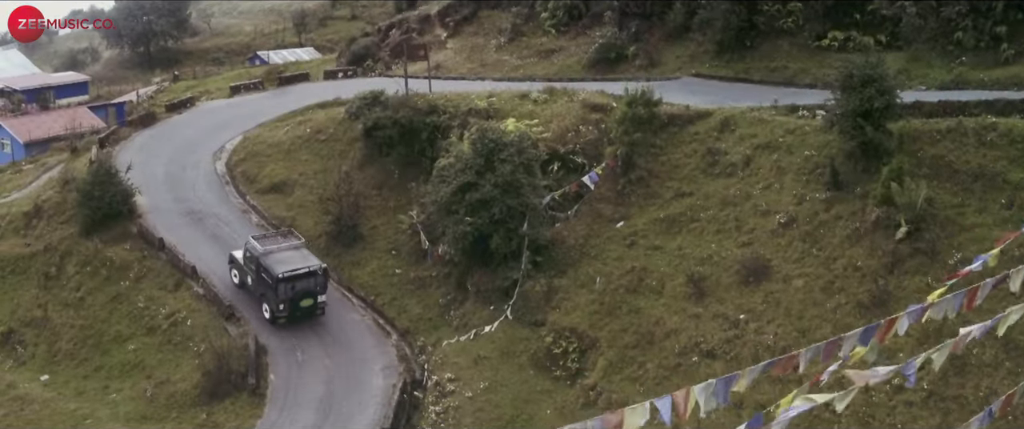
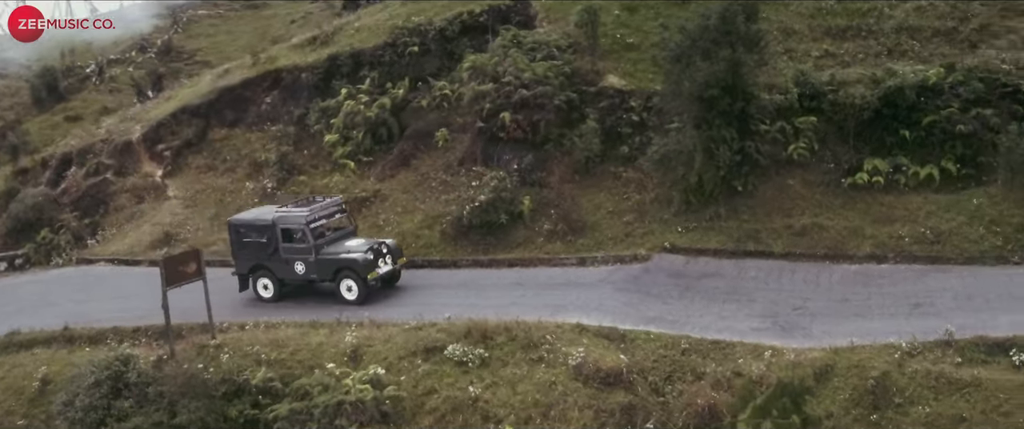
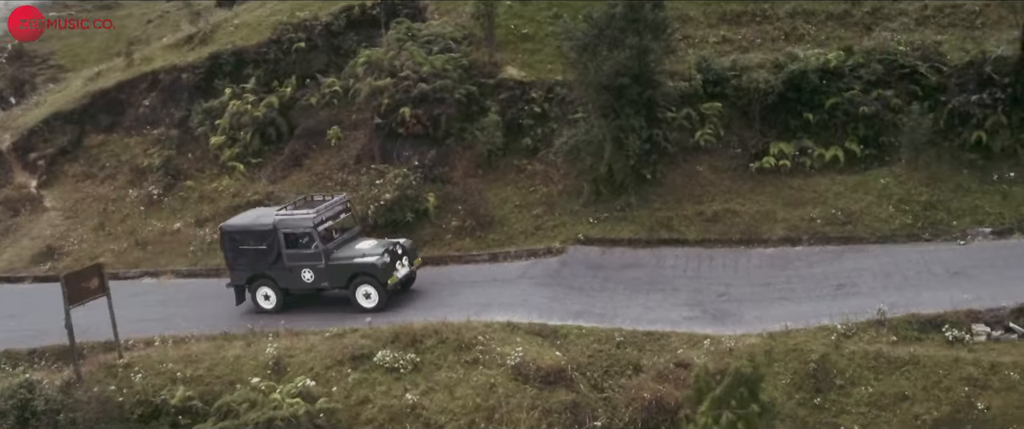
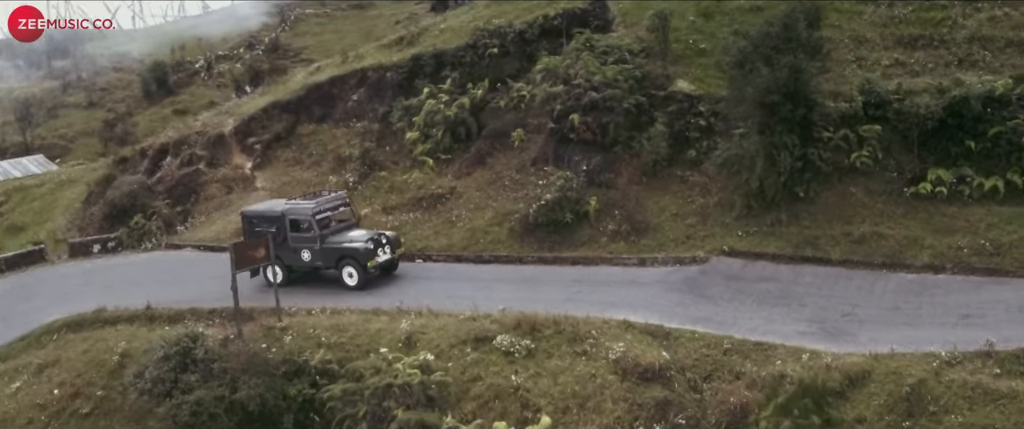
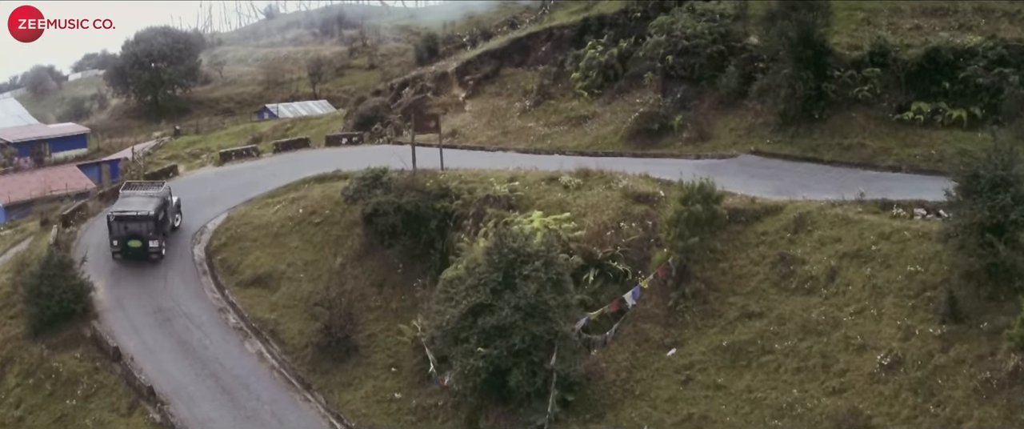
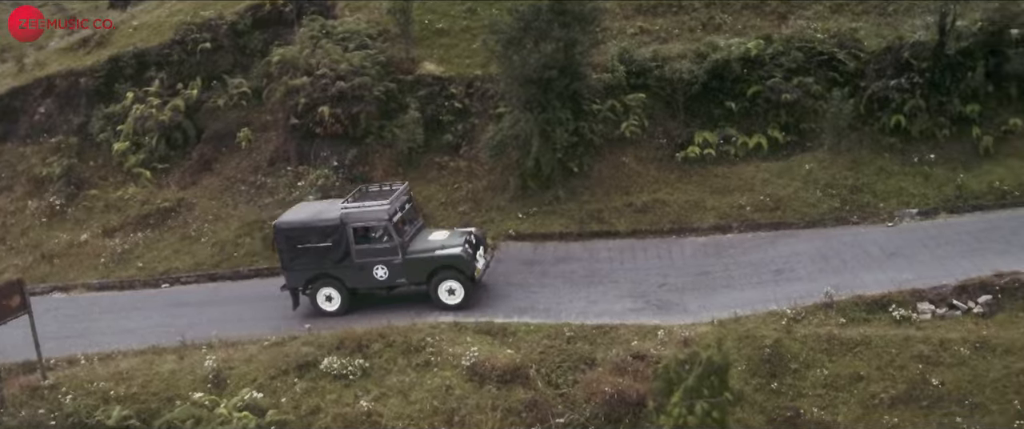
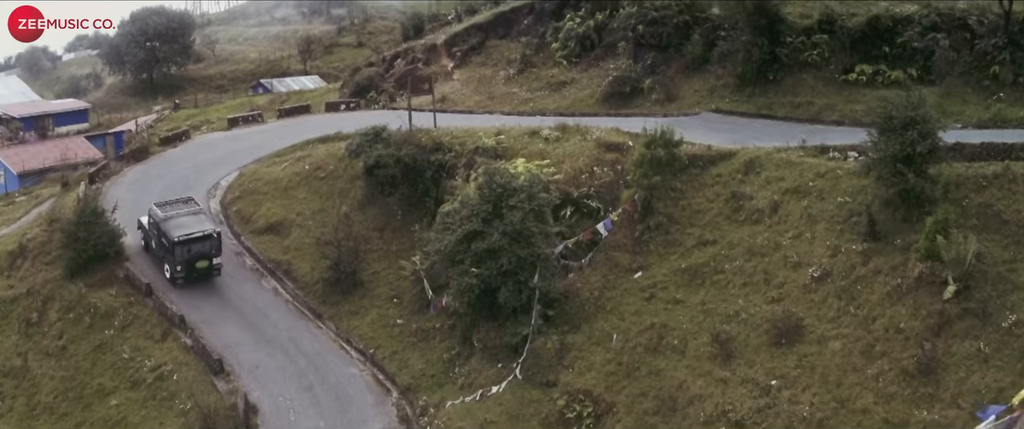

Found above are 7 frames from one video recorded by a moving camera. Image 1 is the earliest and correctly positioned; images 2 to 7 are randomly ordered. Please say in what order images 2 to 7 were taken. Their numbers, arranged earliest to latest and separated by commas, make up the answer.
7, 5, 4, 2, 3, 6
